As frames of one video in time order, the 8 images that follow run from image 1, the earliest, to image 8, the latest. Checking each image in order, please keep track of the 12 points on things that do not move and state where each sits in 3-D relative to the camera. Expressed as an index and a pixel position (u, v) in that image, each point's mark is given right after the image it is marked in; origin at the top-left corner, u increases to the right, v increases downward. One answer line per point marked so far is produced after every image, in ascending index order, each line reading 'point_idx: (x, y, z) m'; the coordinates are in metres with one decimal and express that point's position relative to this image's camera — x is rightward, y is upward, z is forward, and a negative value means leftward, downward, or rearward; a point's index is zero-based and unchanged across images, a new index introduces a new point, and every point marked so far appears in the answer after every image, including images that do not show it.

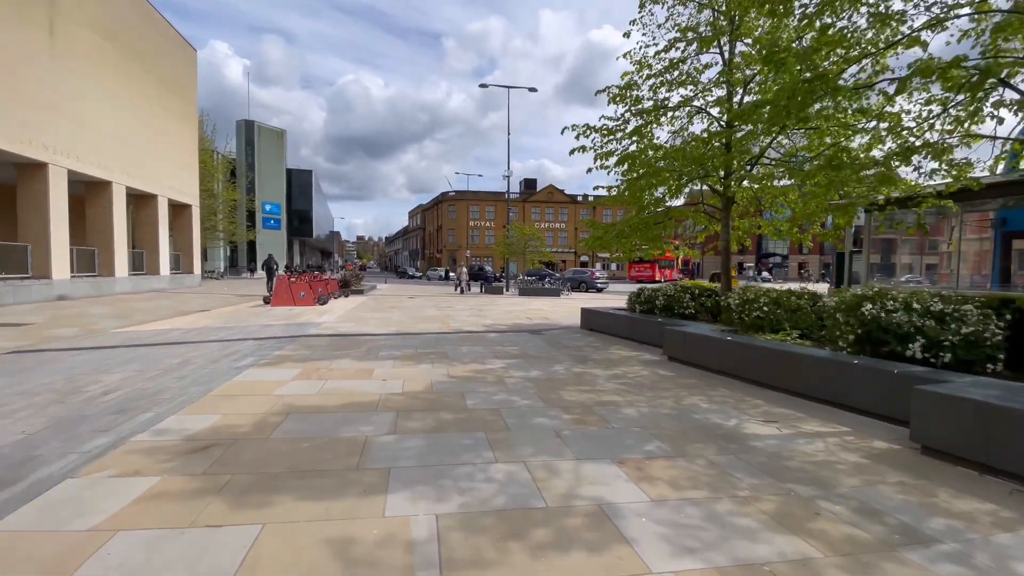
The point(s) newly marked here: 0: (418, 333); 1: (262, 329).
0: (-2.1, -1.1, +10.7) m
1: (-5.9, -1.0, +11.2) m
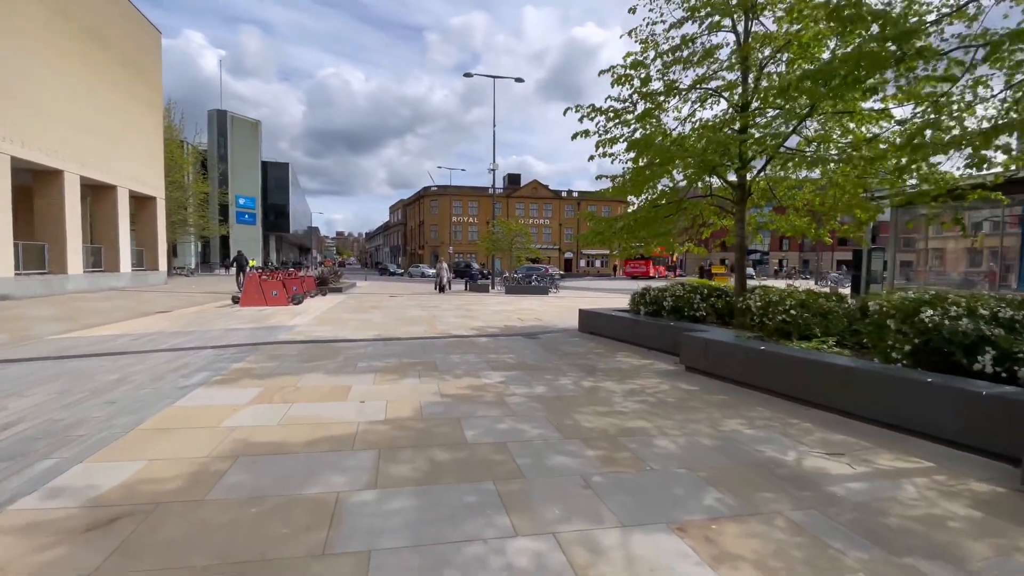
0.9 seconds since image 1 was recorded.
0: (-2.2, -1.1, +9.7) m
1: (-6.0, -1.0, +10.0) m
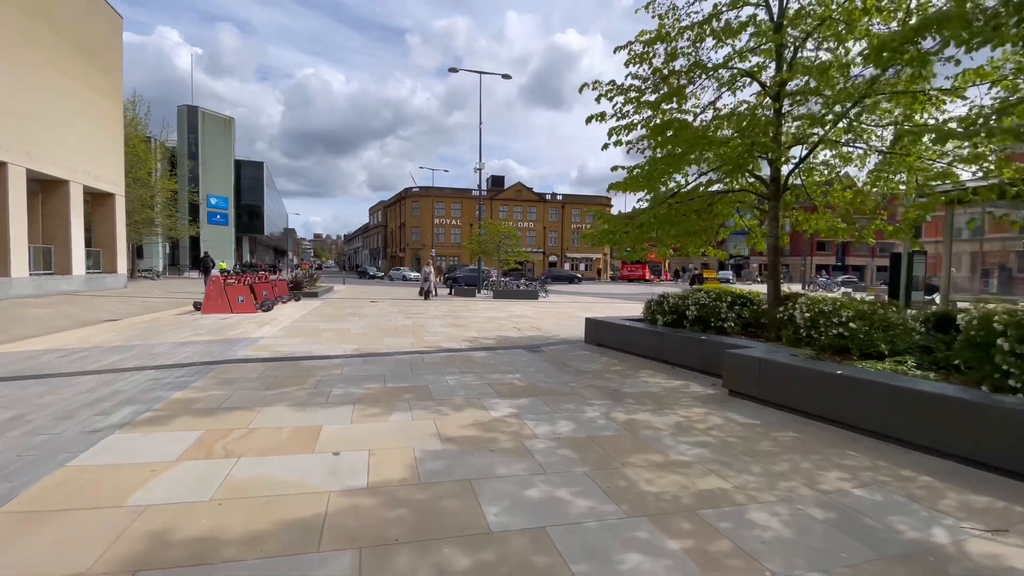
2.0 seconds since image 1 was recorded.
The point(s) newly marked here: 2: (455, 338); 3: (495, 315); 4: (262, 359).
0: (-2.2, -1.2, +8.3) m
1: (-6.0, -1.1, +8.5) m
2: (-1.3, -1.1, +10.4) m
3: (-0.6, -0.9, +15.3) m
4: (-4.0, -1.2, +7.6) m
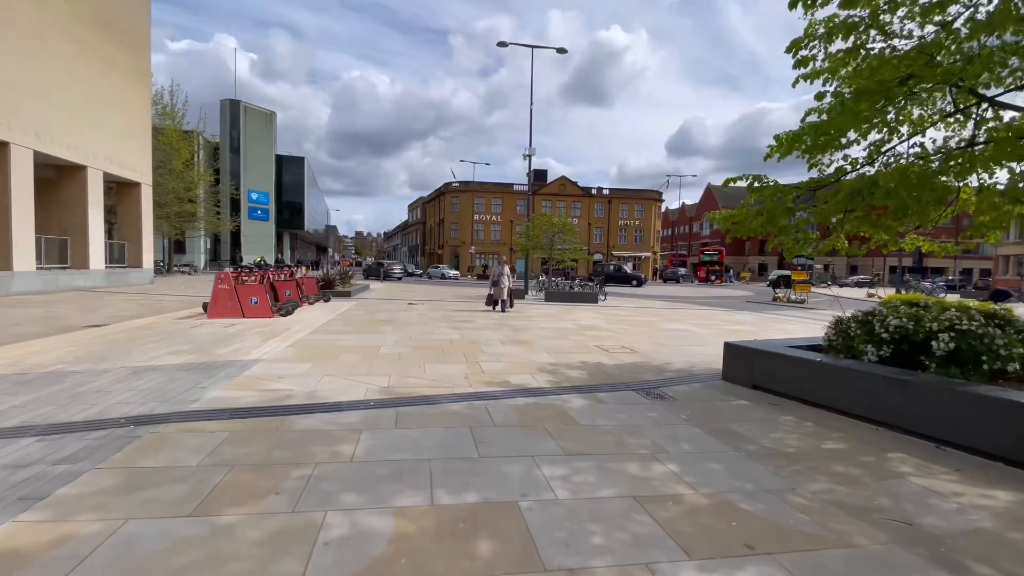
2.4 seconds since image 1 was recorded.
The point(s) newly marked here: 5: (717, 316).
0: (-0.9, -1.3, +5.3) m
1: (-4.7, -1.1, +5.8) m
2: (+0.2, -1.2, +7.3) m
3: (+1.2, -1.0, +12.1) m
4: (-2.8, -1.2, +4.7) m
5: (+7.5, -1.0, +17.5) m
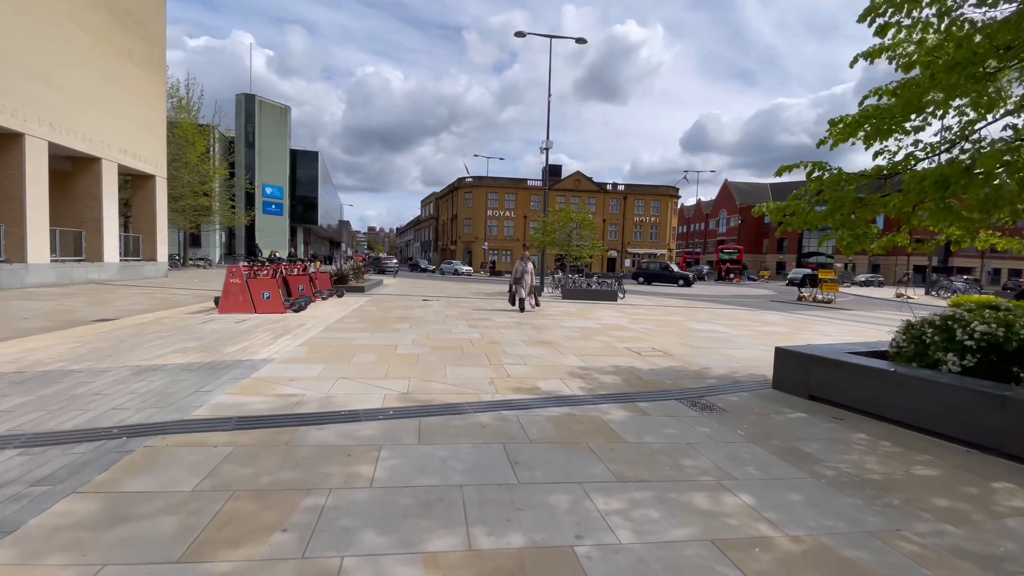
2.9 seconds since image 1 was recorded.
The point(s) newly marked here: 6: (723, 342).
0: (-0.6, -1.2, +4.8) m
1: (-4.3, -1.1, +5.3) m
2: (+0.6, -1.2, +6.7) m
3: (+1.7, -0.9, +11.5) m
4: (-2.4, -1.2, +4.2) m
5: (+8.2, -1.0, +16.7) m
6: (+4.7, -1.2, +10.3) m
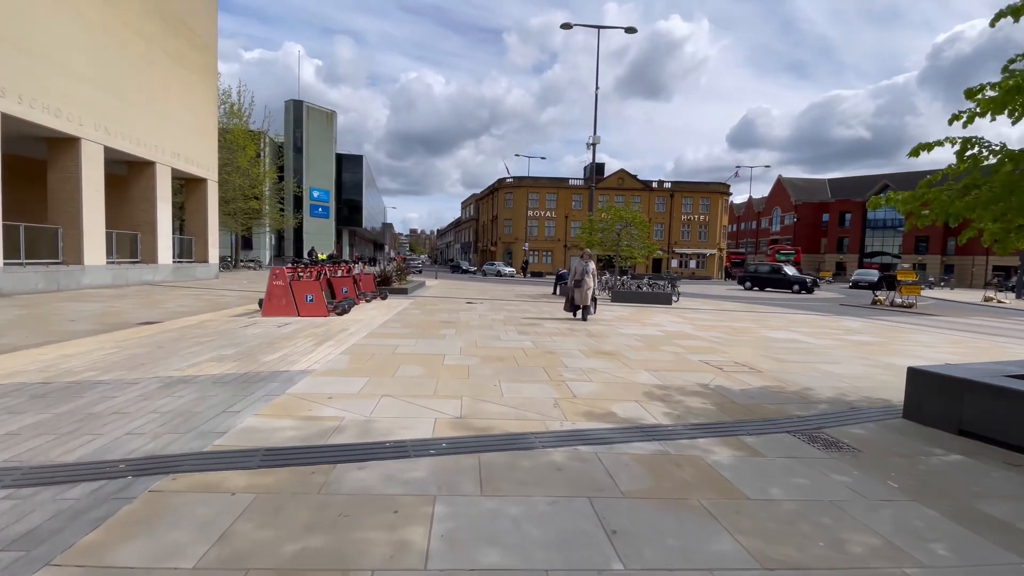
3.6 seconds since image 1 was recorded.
0: (+0.1, -1.3, +3.9) m
1: (-3.6, -1.1, +4.8) m
2: (+1.4, -1.2, +5.8) m
3: (+2.9, -1.0, +10.4) m
4: (-1.8, -1.2, +3.5) m
5: (+9.8, -1.1, +15.1) m
6: (+5.7, -1.3, +9.0) m
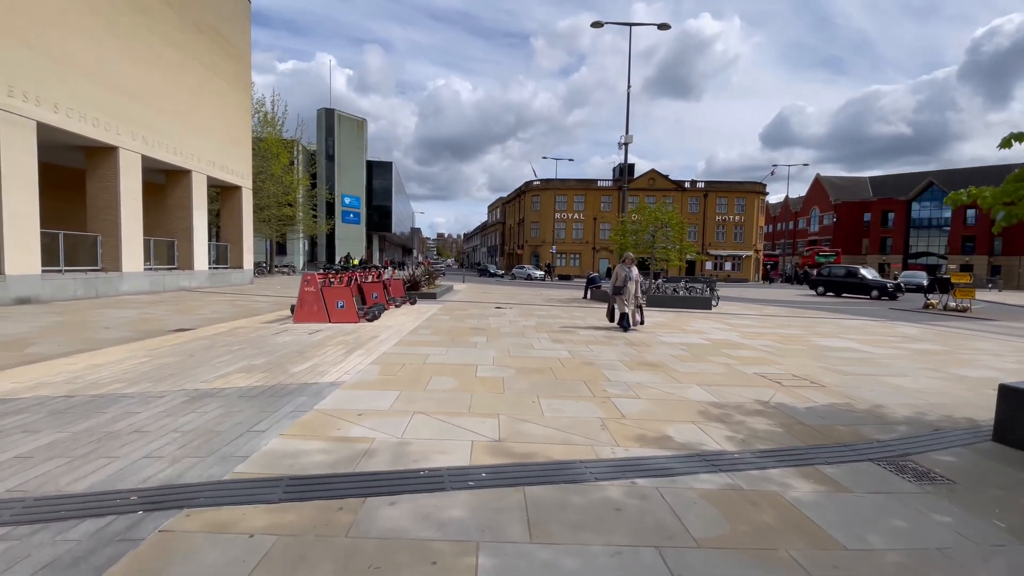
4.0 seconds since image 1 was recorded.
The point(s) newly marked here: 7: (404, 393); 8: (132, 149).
0: (+0.4, -1.4, +3.5) m
1: (-3.2, -1.2, +4.6) m
2: (+1.8, -1.3, +5.3) m
3: (+3.7, -1.1, +9.8) m
4: (-1.5, -1.3, +3.2) m
5: (+10.8, -1.2, +14.1) m
6: (+6.4, -1.4, +8.2) m
7: (-1.2, -1.2, +5.3) m
8: (-13.4, +4.9, +16.7) m
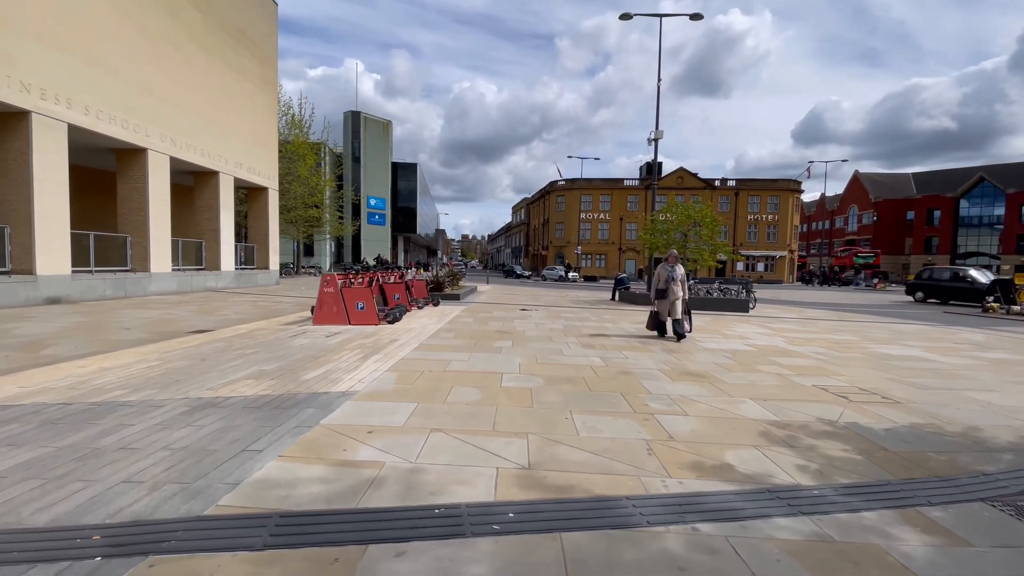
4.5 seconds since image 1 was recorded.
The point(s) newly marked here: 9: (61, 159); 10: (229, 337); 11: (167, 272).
0: (+0.7, -1.4, +2.9) m
1: (-2.9, -1.2, +4.1) m
2: (+2.1, -1.3, +4.6) m
3: (+4.2, -1.1, +9.0) m
4: (-1.3, -1.3, +2.7) m
5: (+11.5, -1.3, +12.9) m
6: (+6.8, -1.4, +7.3) m
7: (-0.9, -1.2, +4.8) m
8: (-12.5, +4.9, +16.8) m
9: (-12.8, +3.7, +13.2) m
10: (-5.5, -1.0, +9.1) m
11: (-12.7, +0.6, +17.3) m
